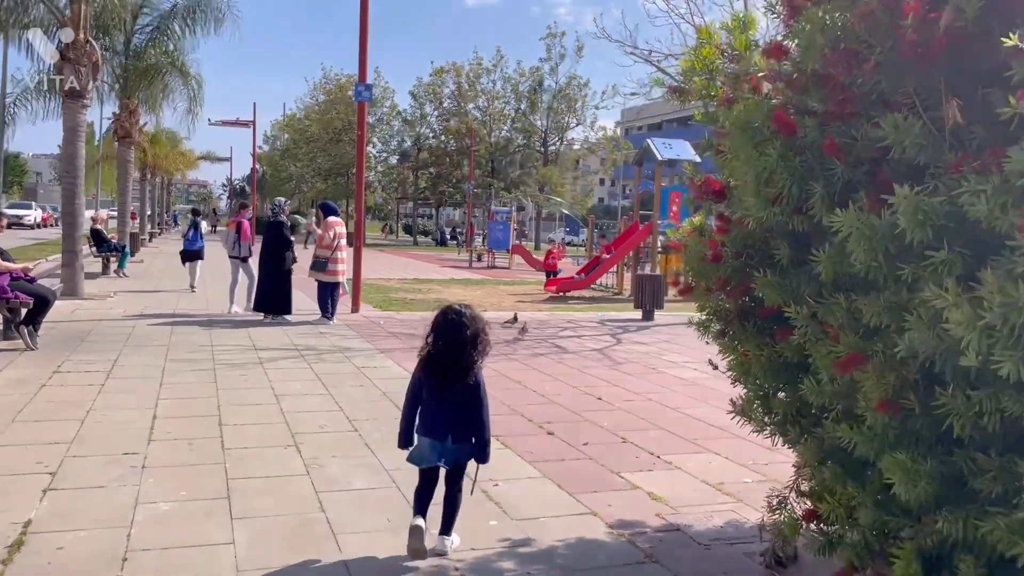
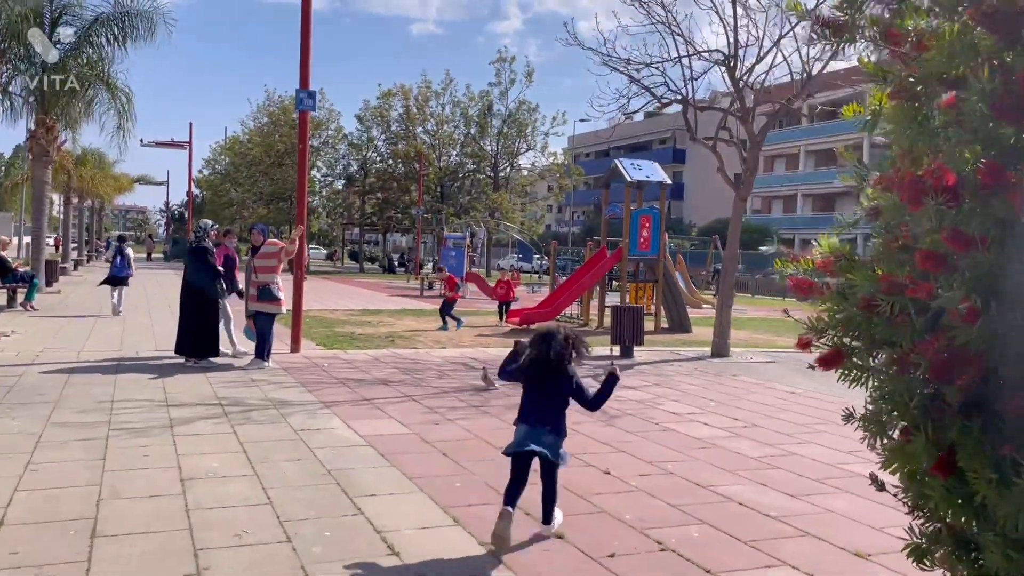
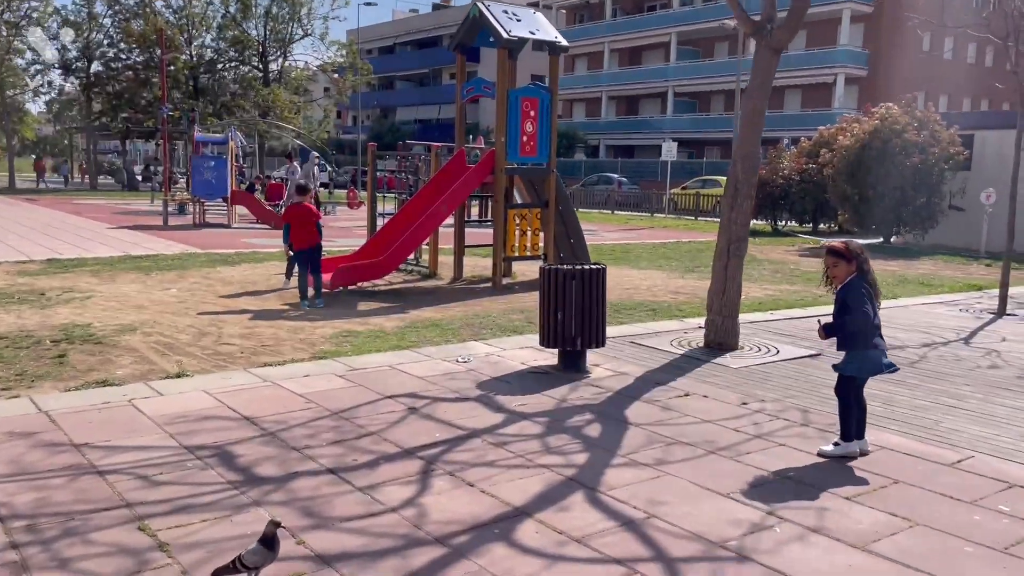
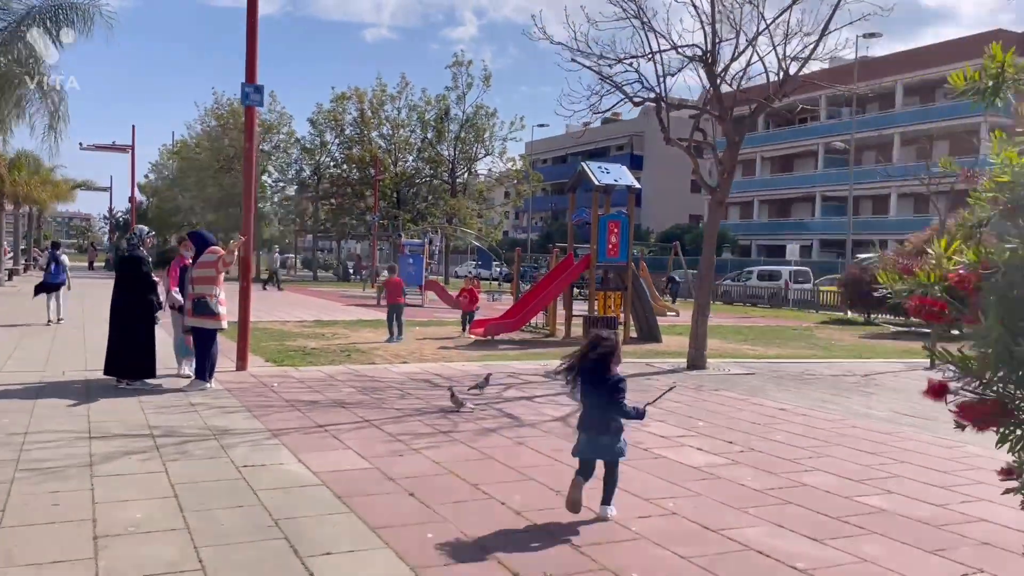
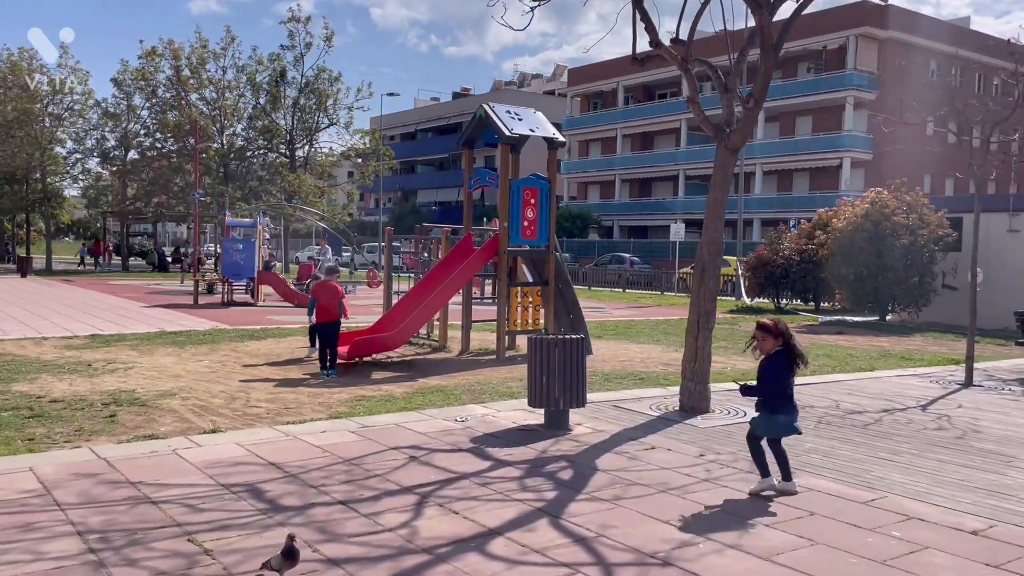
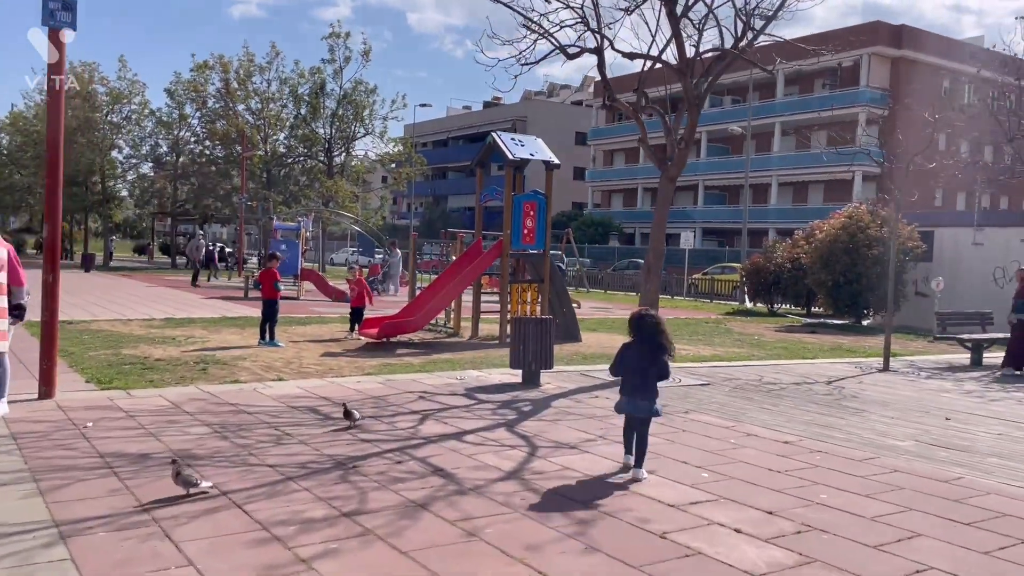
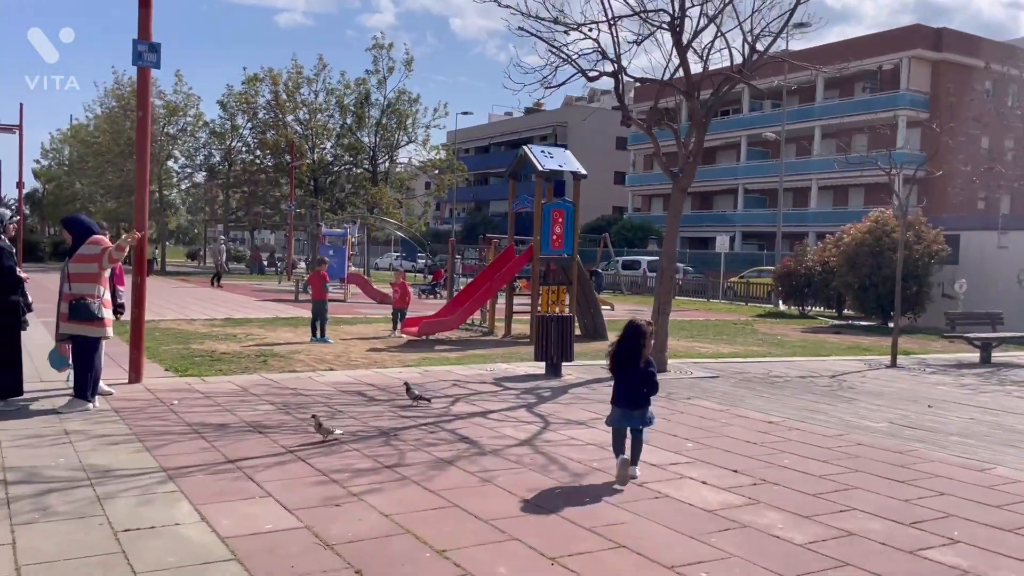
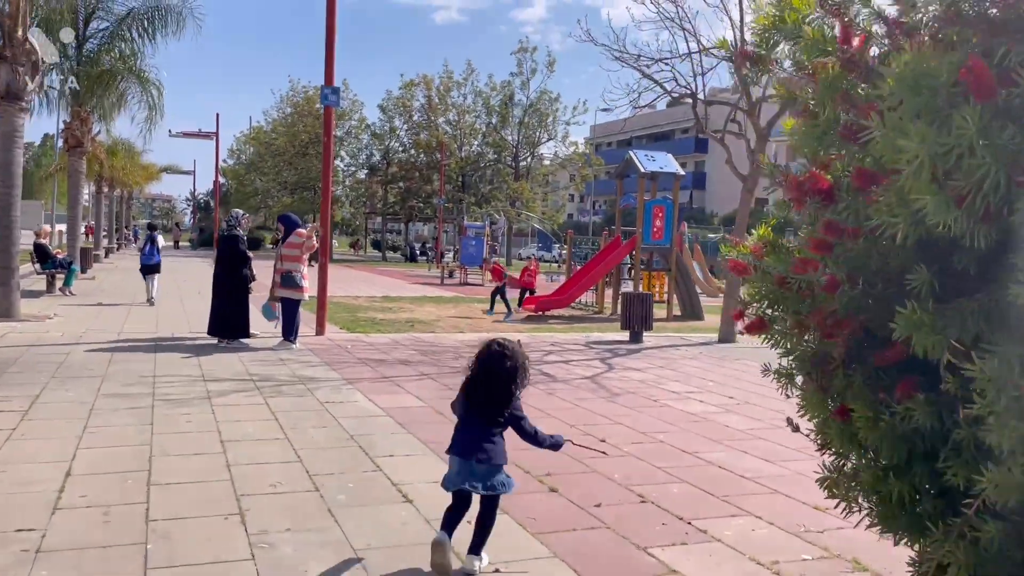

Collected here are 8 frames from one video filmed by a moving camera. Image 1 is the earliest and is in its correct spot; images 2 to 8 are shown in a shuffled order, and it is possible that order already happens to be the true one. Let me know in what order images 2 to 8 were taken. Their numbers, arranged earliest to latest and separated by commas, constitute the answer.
8, 2, 4, 7, 6, 5, 3
